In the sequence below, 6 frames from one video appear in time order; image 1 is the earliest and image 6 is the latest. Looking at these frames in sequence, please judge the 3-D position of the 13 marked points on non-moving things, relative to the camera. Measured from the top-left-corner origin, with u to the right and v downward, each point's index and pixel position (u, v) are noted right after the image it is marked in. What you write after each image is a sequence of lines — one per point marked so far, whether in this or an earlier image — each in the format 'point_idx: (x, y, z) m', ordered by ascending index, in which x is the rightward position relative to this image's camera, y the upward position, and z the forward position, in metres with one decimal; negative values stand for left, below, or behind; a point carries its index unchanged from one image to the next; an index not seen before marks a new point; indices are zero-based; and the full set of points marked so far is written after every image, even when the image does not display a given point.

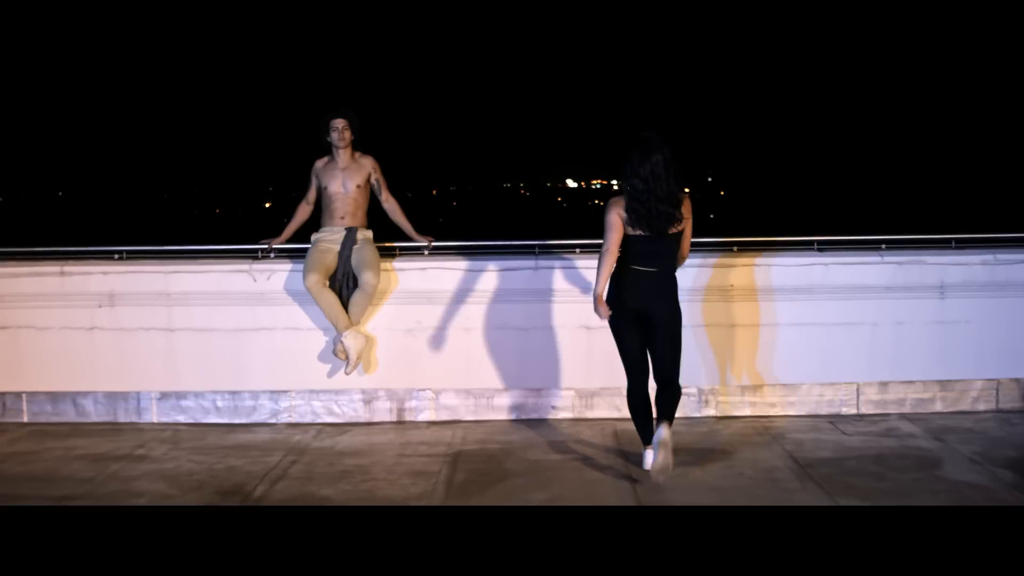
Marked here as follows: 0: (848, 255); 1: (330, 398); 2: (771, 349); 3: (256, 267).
0: (+2.1, +0.2, +5.6) m
1: (-1.2, -0.7, +5.6) m
2: (+1.6, -0.4, +5.6) m
3: (-1.6, +0.1, +5.6) m
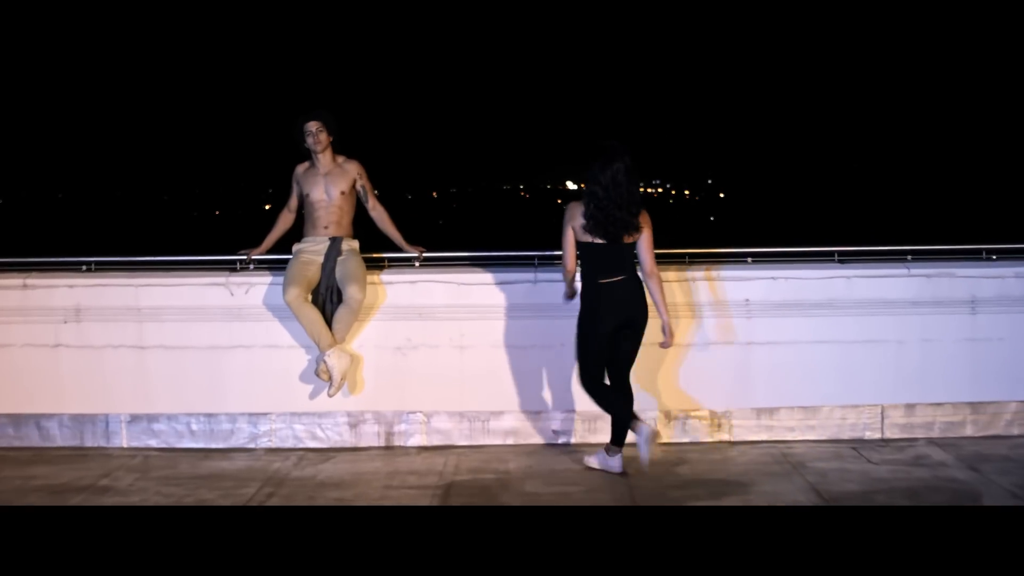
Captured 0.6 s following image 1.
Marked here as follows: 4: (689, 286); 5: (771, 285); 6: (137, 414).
0: (+2.1, +0.1, +5.2) m
1: (-1.2, -0.8, +5.2) m
2: (+1.6, -0.5, +5.2) m
3: (-1.6, 0.0, +5.2) m
4: (+1.0, 0.0, +5.2) m
5: (+1.5, 0.0, +5.2) m
6: (-2.2, -0.7, +5.3) m
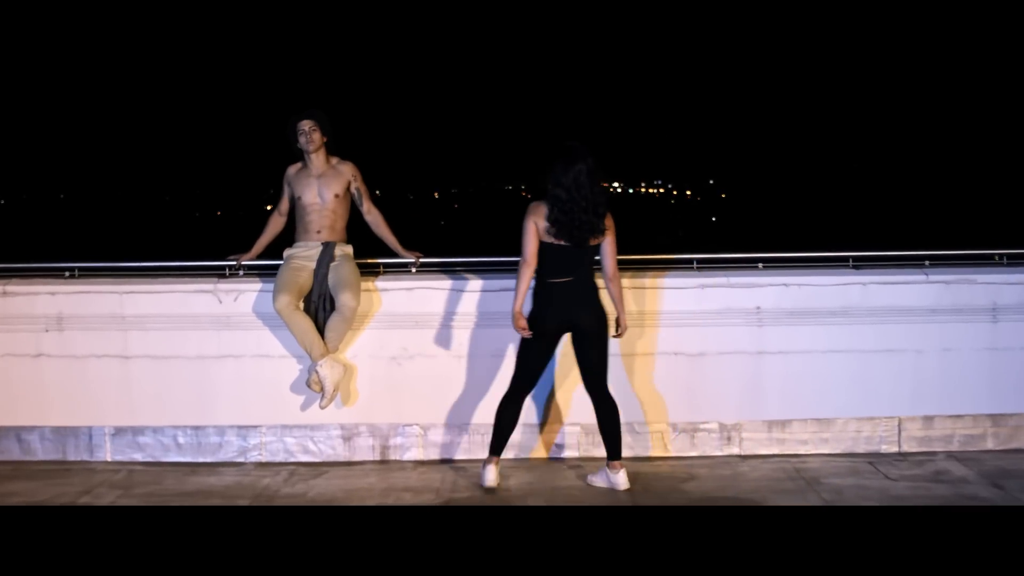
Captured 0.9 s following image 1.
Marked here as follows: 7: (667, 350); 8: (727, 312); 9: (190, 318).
0: (+2.1, +0.1, +5.0) m
1: (-1.2, -0.8, +5.0) m
2: (+1.6, -0.5, +5.0) m
3: (-1.6, 0.0, +5.0) m
4: (+1.0, 0.0, +4.9) m
5: (+1.5, 0.0, +4.9) m
6: (-2.2, -0.8, +5.1) m
7: (+0.9, -0.4, +5.0) m
8: (+1.2, -0.1, +5.0) m
9: (-1.8, -0.2, +5.0) m
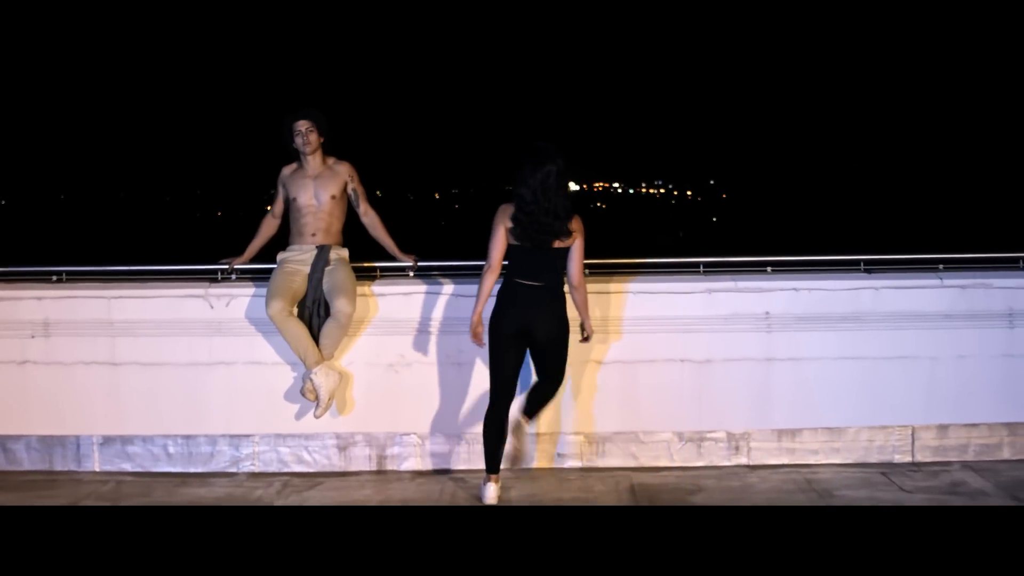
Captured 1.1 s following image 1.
0: (+2.1, +0.1, +4.8) m
1: (-1.2, -0.8, +4.9) m
2: (+1.6, -0.5, +4.8) m
3: (-1.6, 0.0, +4.8) m
4: (+1.0, -0.1, +4.8) m
5: (+1.5, 0.0, +4.8) m
6: (-2.2, -0.8, +4.9) m
7: (+0.9, -0.4, +4.8) m
8: (+1.2, -0.2, +4.8) m
9: (-1.8, -0.2, +4.9) m
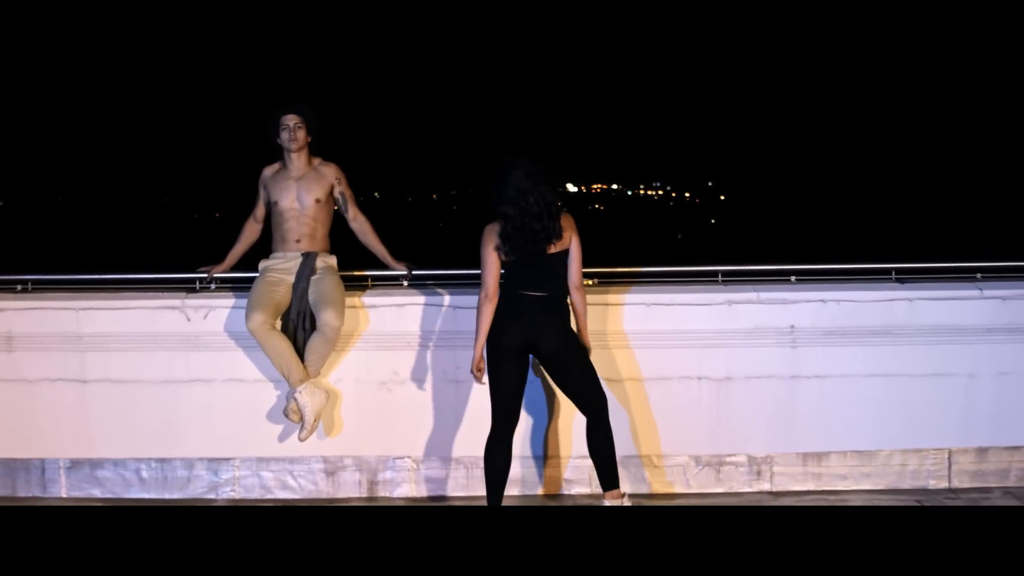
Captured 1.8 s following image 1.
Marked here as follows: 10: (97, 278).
0: (+2.1, 0.0, +4.4) m
1: (-1.1, -0.9, +4.5) m
2: (+1.6, -0.6, +4.5) m
3: (-1.6, -0.1, +4.4) m
4: (+1.1, -0.1, +4.4) m
5: (+1.5, -0.1, +4.4) m
6: (-2.2, -0.9, +4.5) m
7: (+0.9, -0.4, +4.4) m
8: (+1.2, -0.2, +4.4) m
9: (-1.8, -0.3, +4.5) m
10: (-2.2, +0.1, +4.7) m
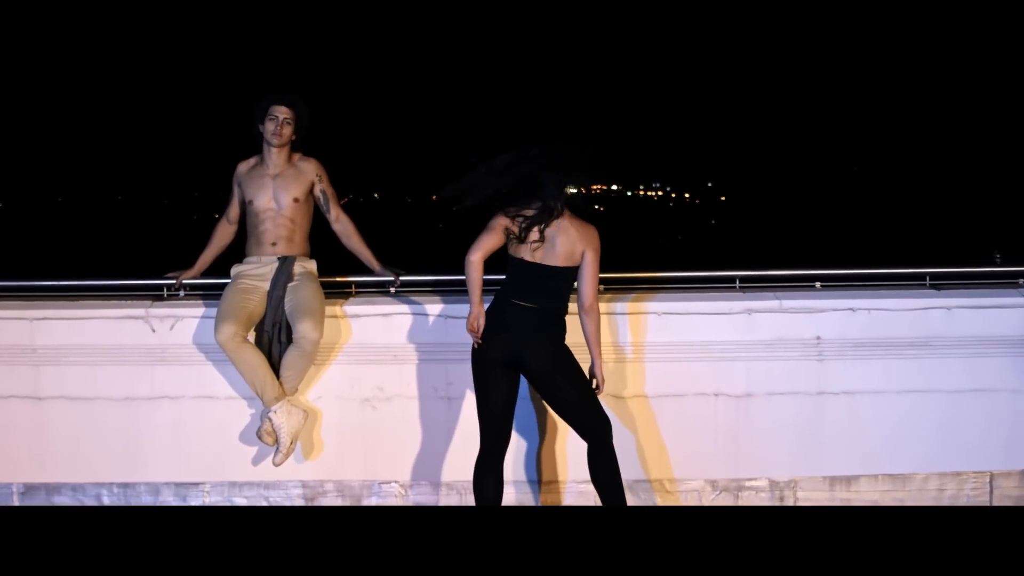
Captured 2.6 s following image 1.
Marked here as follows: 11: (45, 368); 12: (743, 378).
0: (+2.1, 0.0, +4.0) m
1: (-1.2, -0.9, +4.1) m
2: (+1.6, -0.6, +4.0) m
3: (-1.6, -0.1, +4.0) m
4: (+1.0, -0.1, +4.0) m
5: (+1.5, -0.1, +4.0) m
6: (-2.2, -0.9, +4.1) m
7: (+0.9, -0.5, +4.0) m
8: (+1.2, -0.2, +4.0) m
9: (-1.8, -0.3, +4.1) m
10: (-2.2, 0.0, +4.3) m
11: (-2.1, -0.4, +4.1) m
12: (+1.1, -0.4, +4.0) m
